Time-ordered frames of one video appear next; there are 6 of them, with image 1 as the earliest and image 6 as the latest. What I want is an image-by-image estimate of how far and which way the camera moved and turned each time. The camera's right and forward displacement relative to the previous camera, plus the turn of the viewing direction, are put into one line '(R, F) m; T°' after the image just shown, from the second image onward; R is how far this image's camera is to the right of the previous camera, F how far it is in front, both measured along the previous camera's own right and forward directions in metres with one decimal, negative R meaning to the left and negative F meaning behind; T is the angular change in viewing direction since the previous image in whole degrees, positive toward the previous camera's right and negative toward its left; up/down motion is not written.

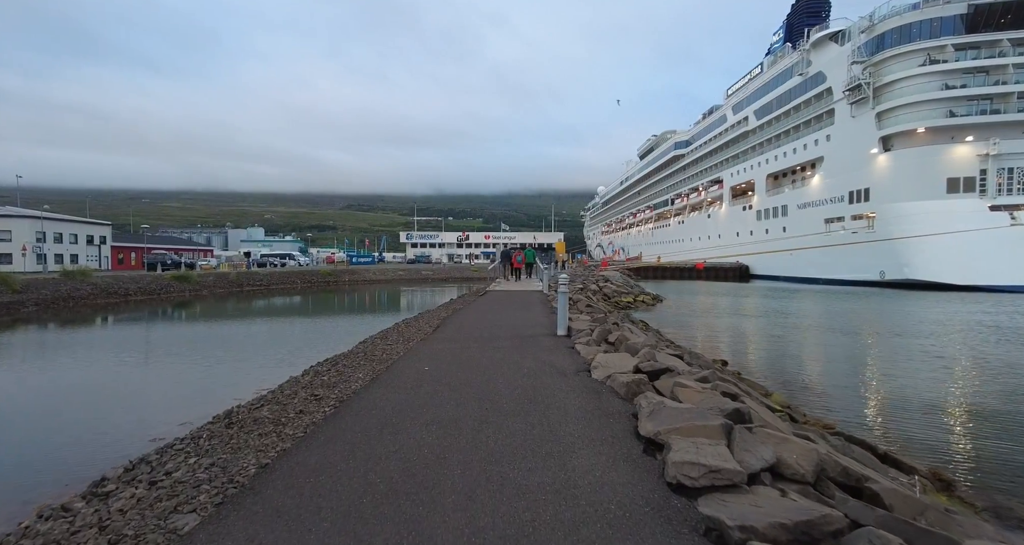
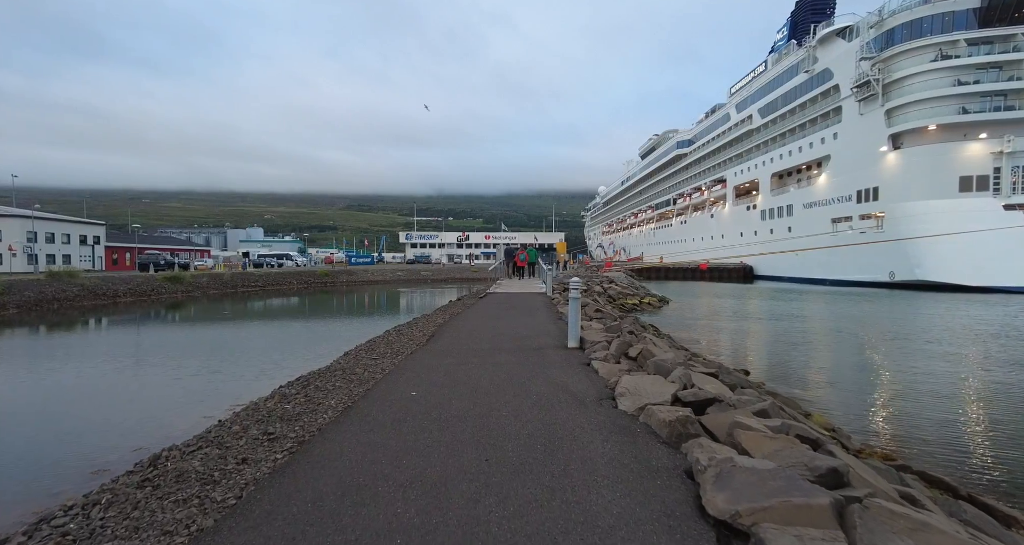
(0.0, +0.8) m; 0°
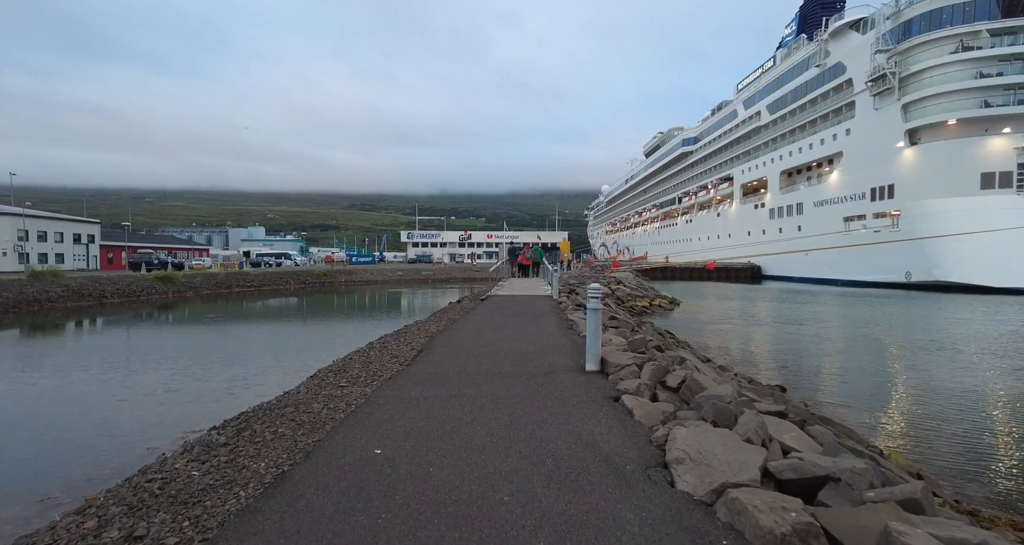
(0.0, +1.1) m; 0°
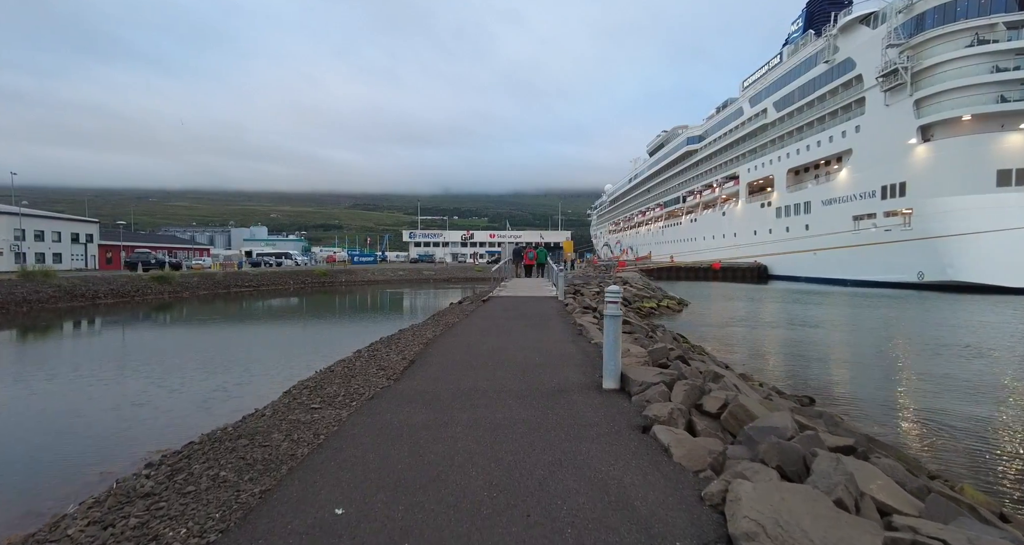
(0.0, +0.7) m; 0°
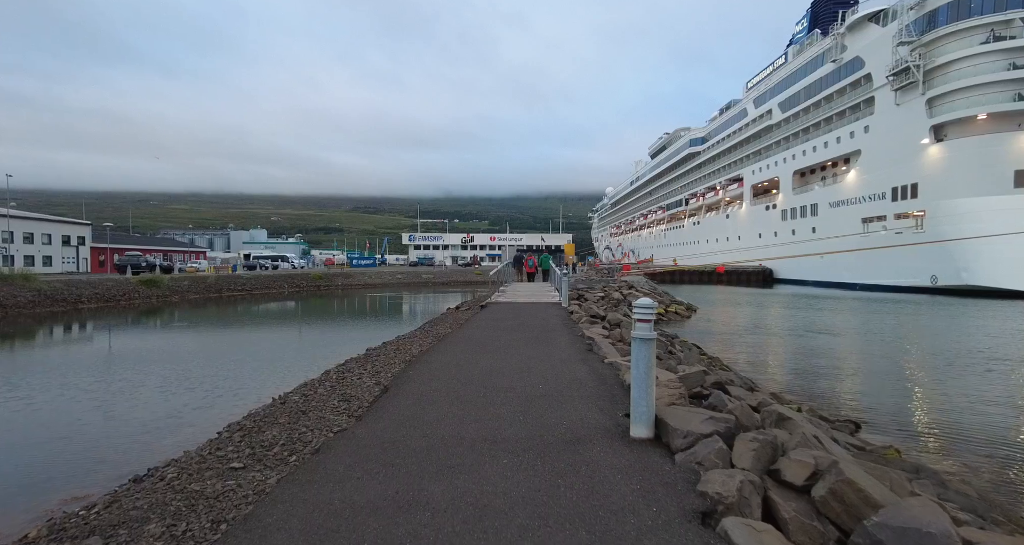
(0.0, +1.0) m; 0°
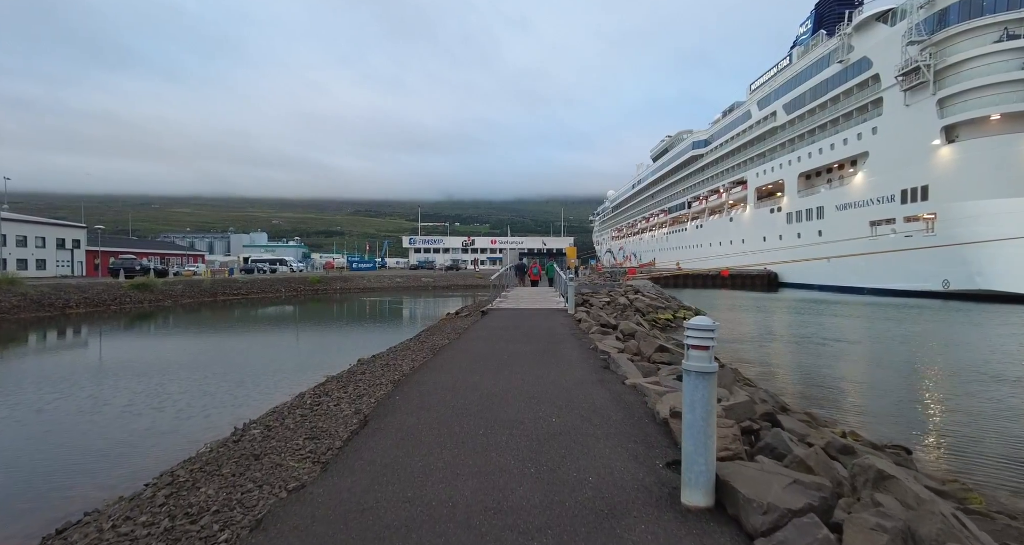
(0.0, +0.8) m; 0°
